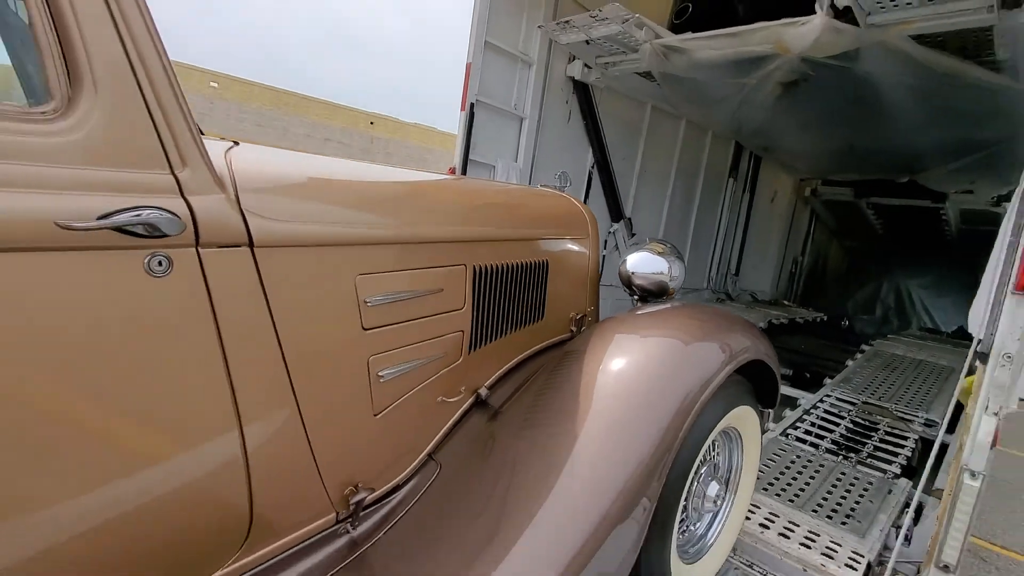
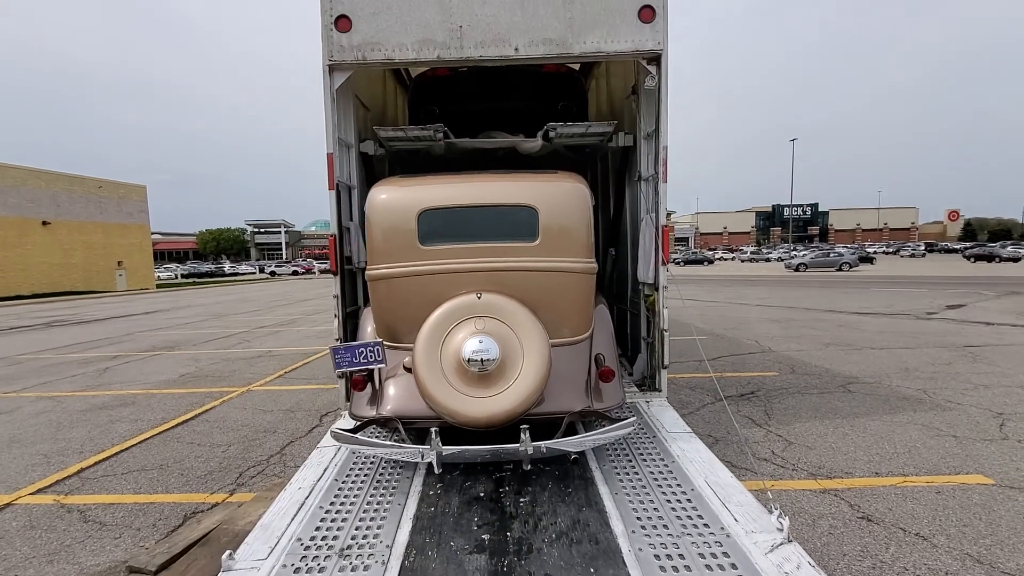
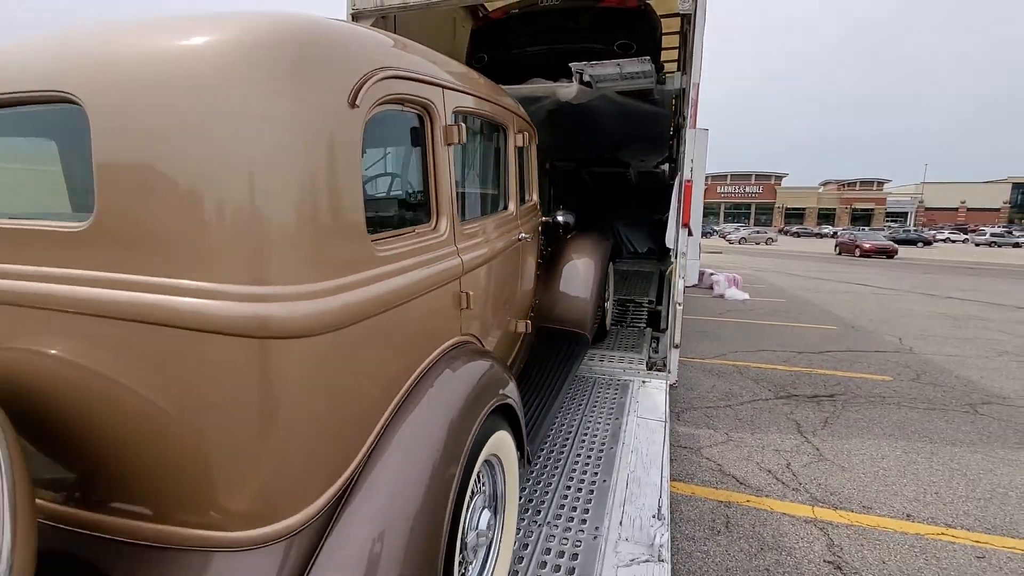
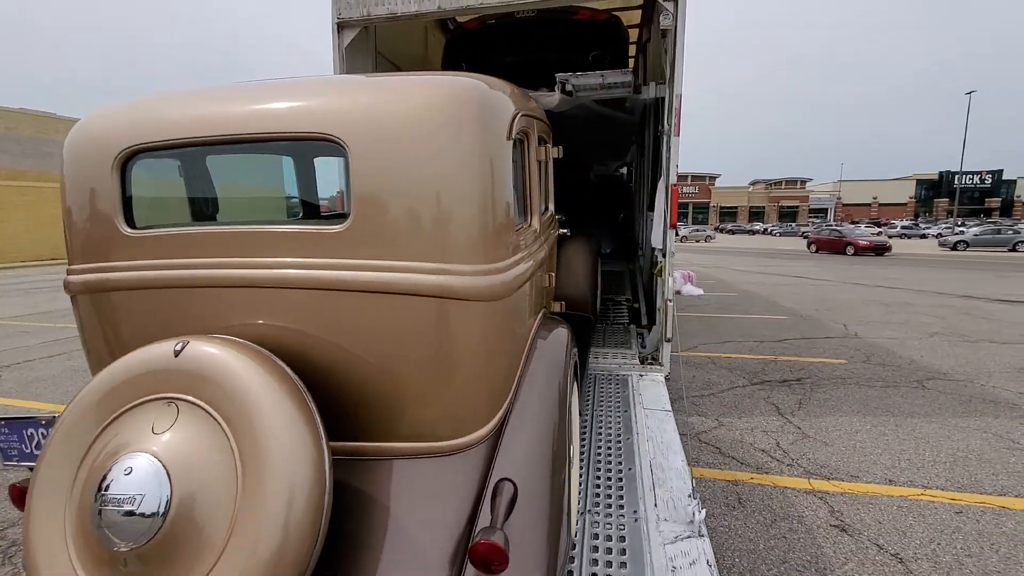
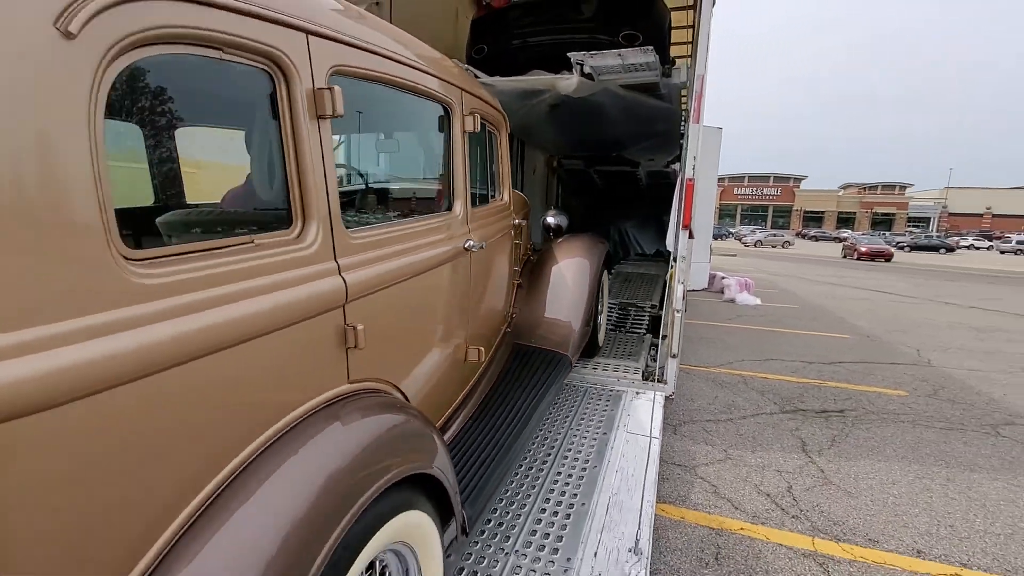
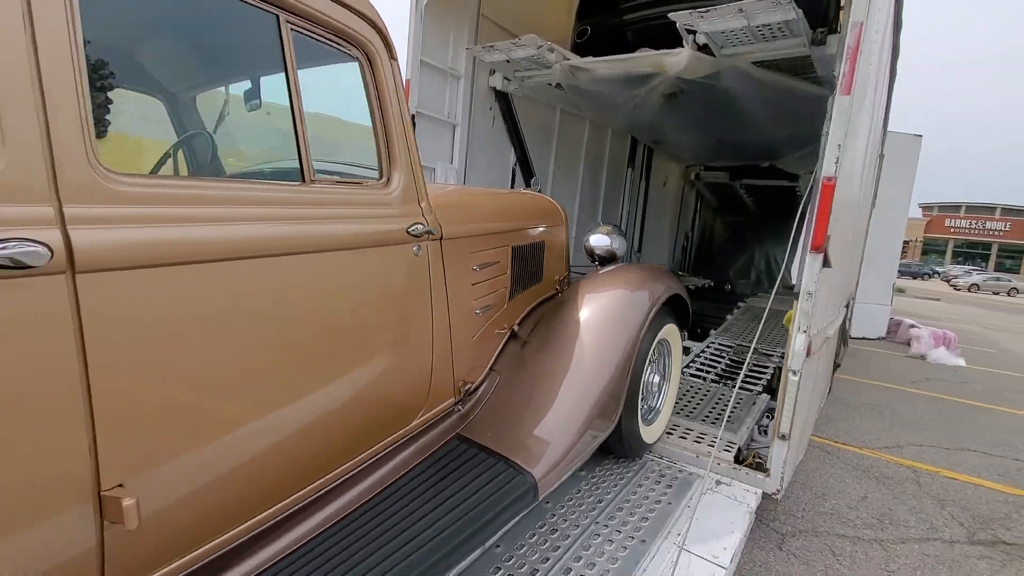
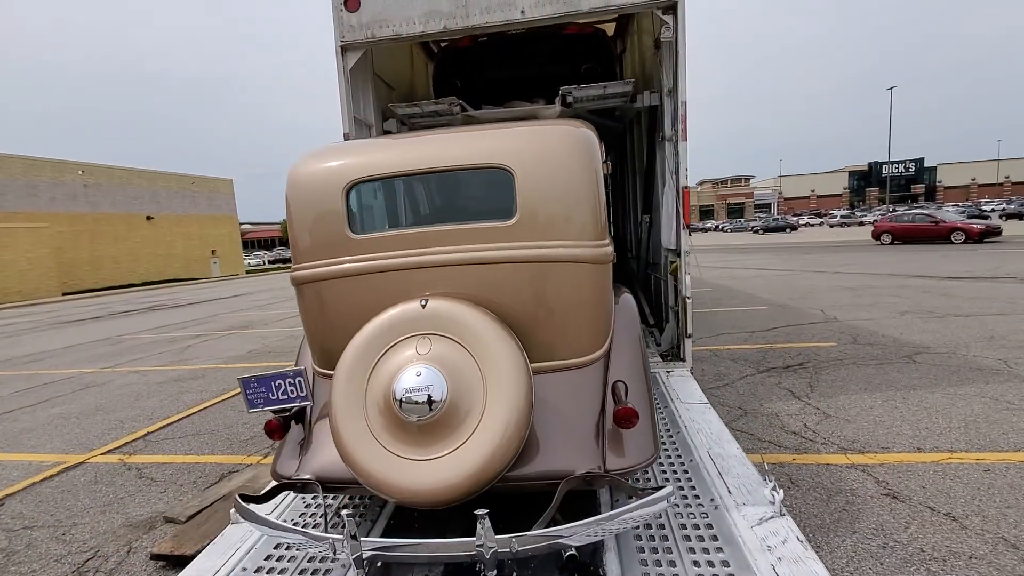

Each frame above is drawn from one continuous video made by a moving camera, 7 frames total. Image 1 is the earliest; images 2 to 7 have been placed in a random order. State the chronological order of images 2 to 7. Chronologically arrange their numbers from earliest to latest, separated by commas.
6, 5, 3, 4, 7, 2
